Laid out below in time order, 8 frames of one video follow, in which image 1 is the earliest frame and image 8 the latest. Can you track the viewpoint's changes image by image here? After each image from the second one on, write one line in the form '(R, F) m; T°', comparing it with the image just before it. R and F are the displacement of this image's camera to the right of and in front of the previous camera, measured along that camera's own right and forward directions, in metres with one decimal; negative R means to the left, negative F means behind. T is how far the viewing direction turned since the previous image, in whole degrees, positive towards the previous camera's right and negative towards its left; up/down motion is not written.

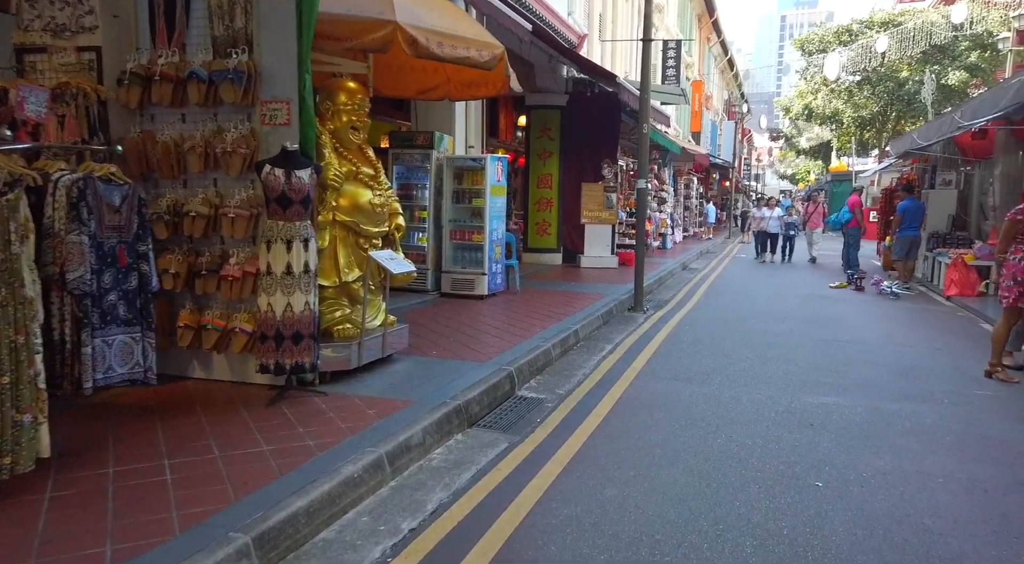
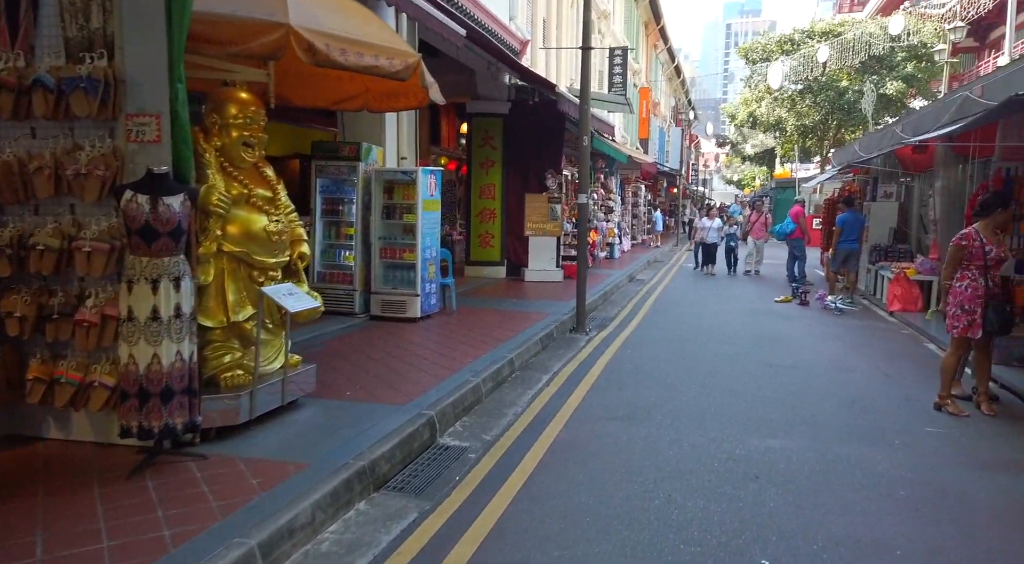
(+0.2, +0.6) m; +4°
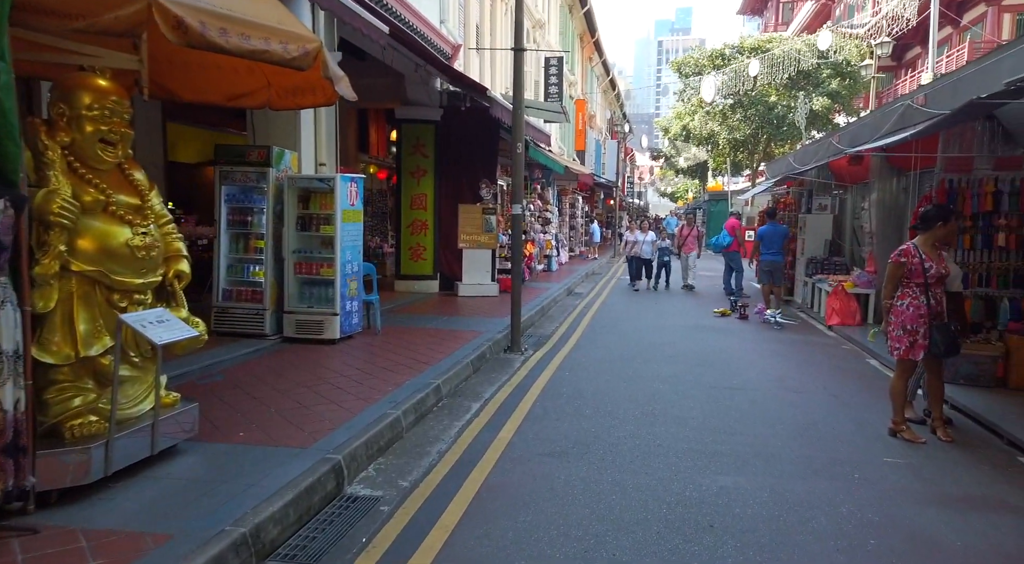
(+0.1, +0.6) m; +5°
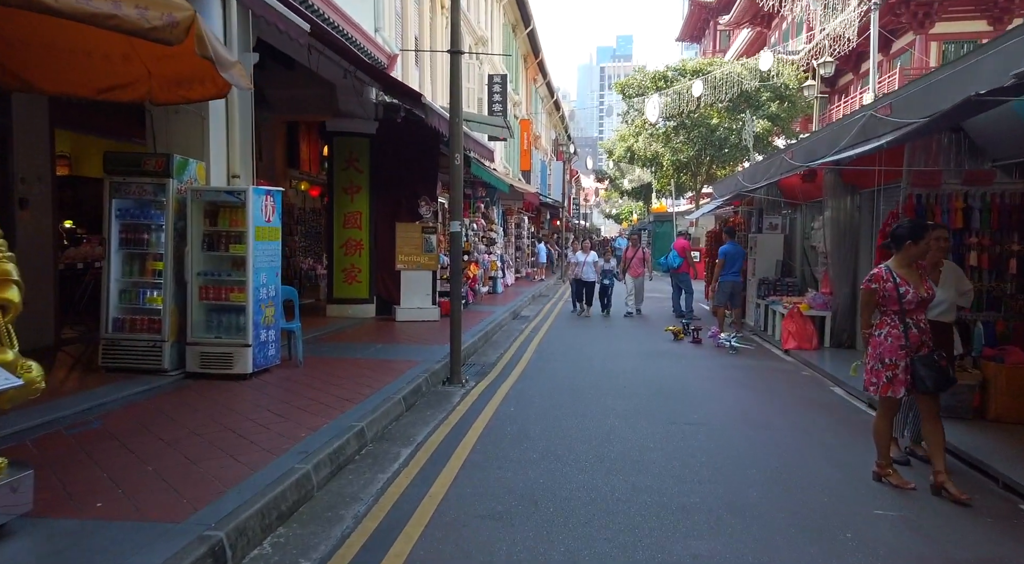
(+0.1, +0.8) m; +4°
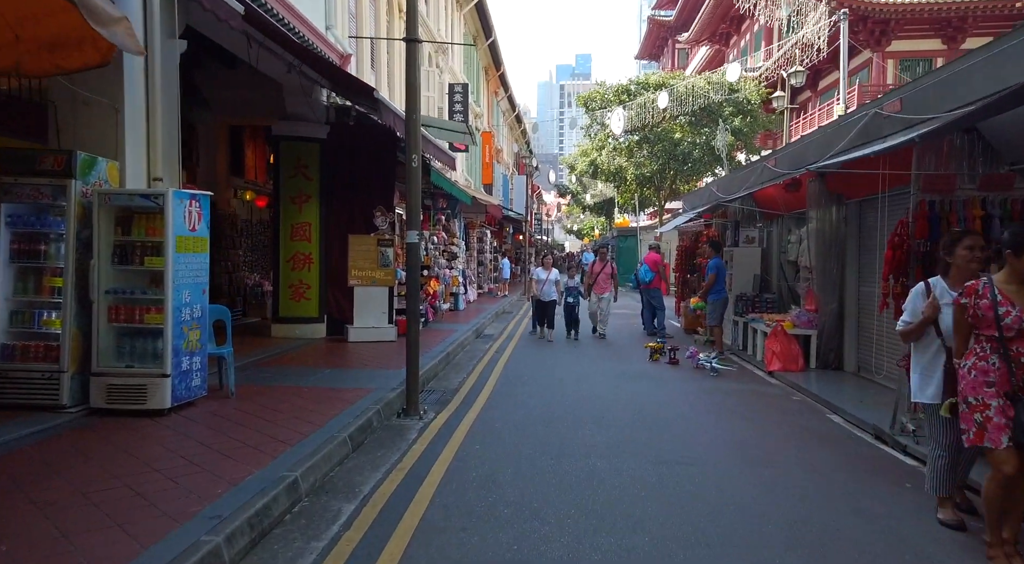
(0.0, +0.9) m; +3°
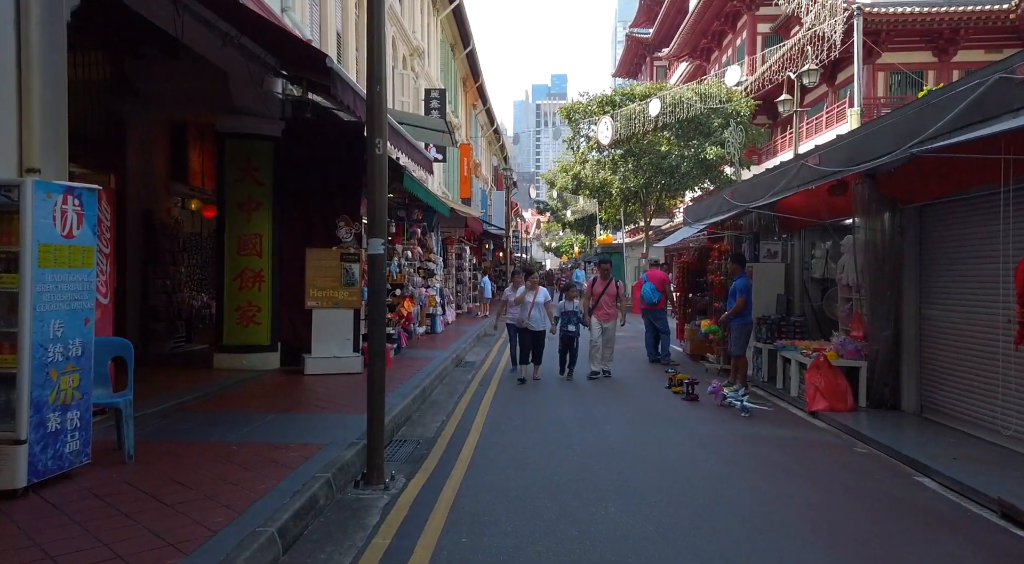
(-0.1, +1.7) m; +2°
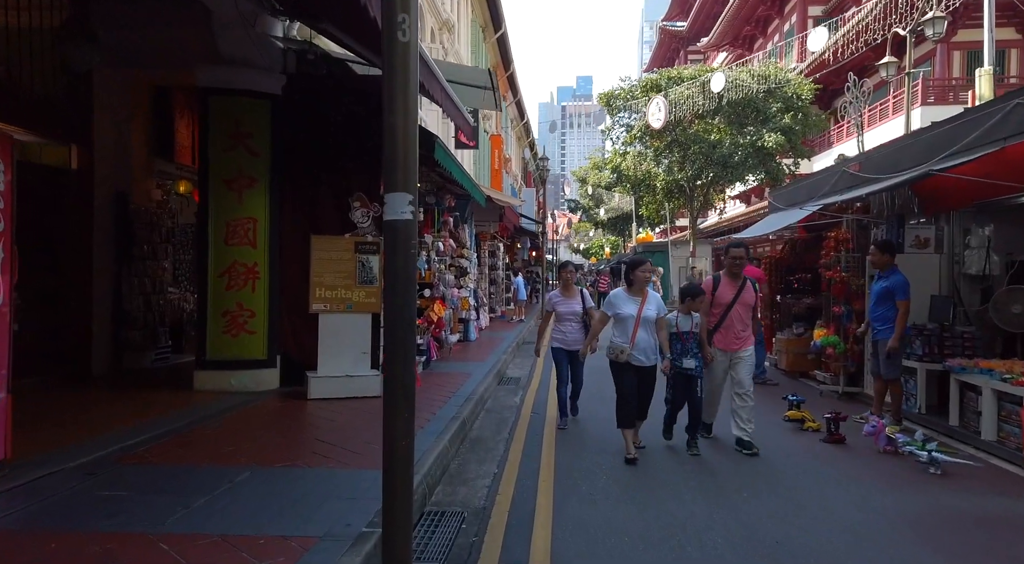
(-0.4, +2.4) m; -2°
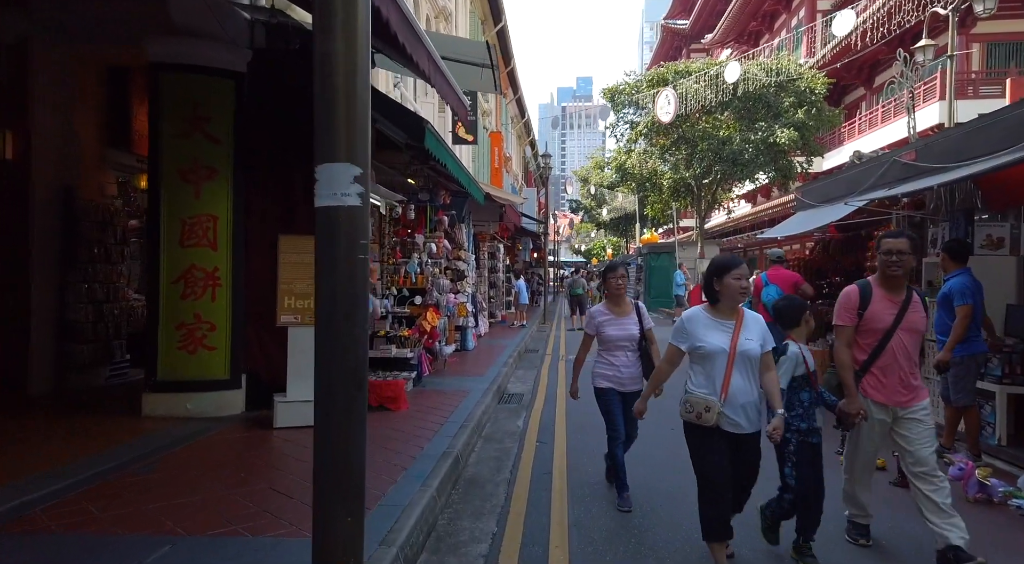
(0.0, +1.2) m; 0°
